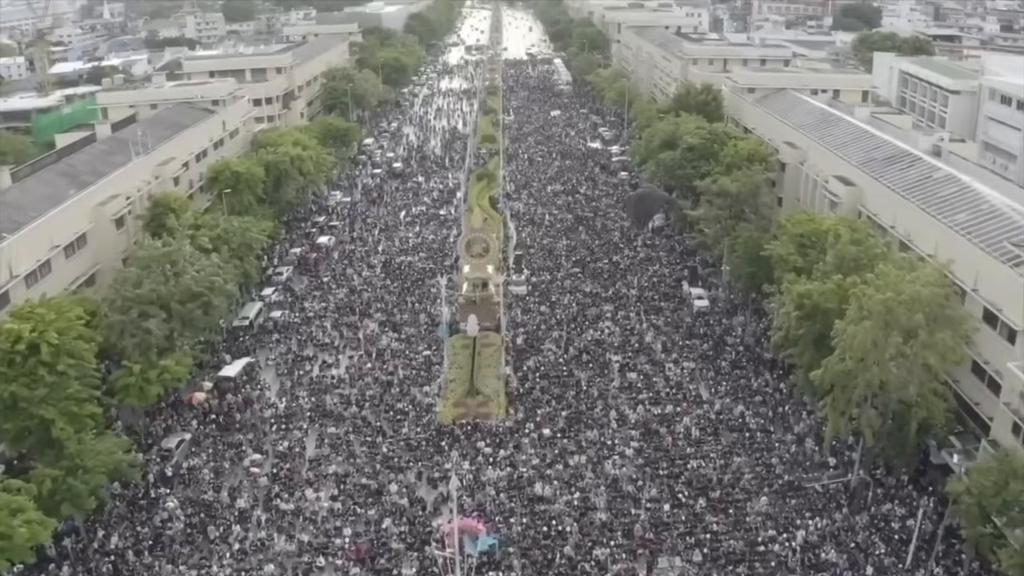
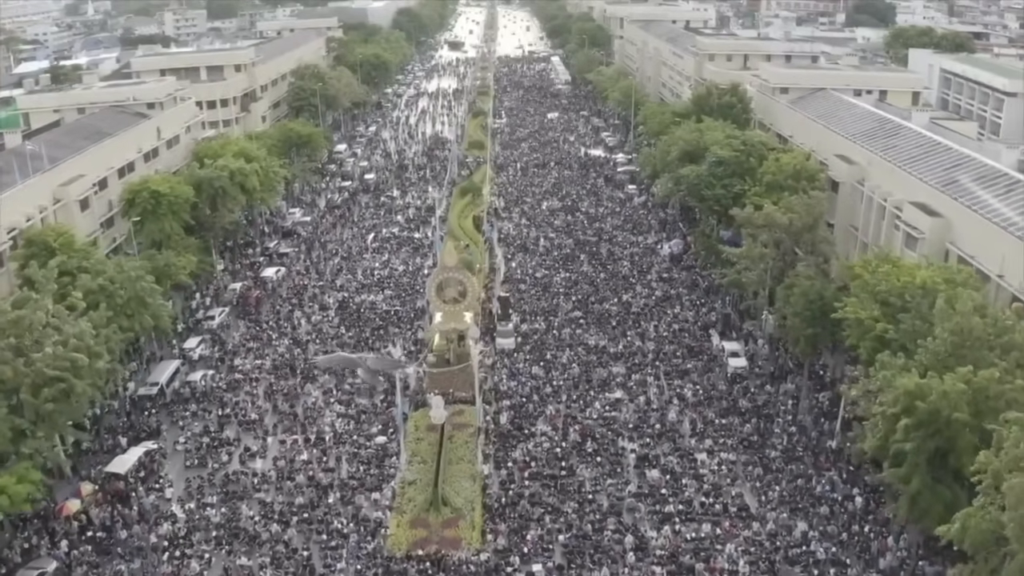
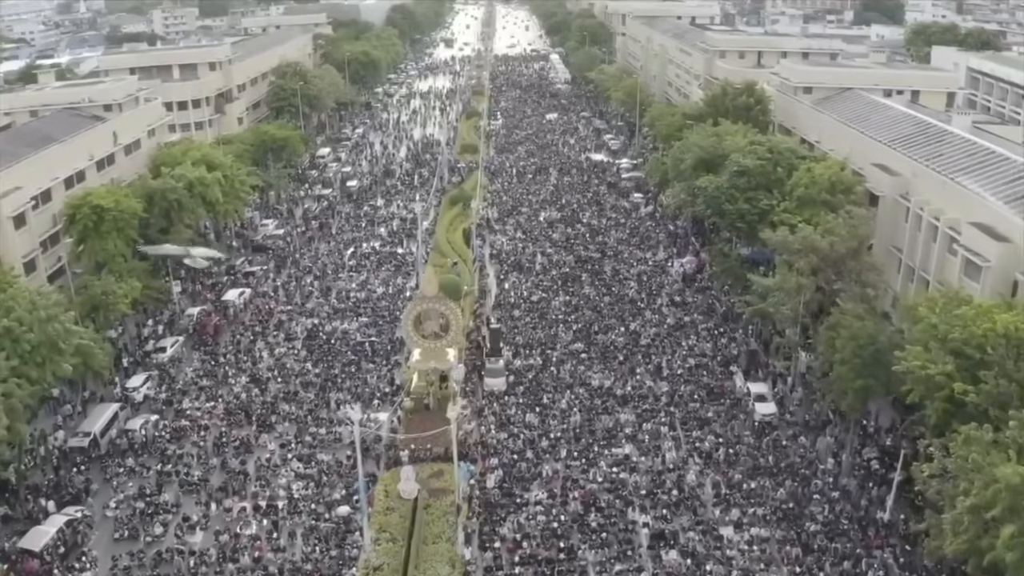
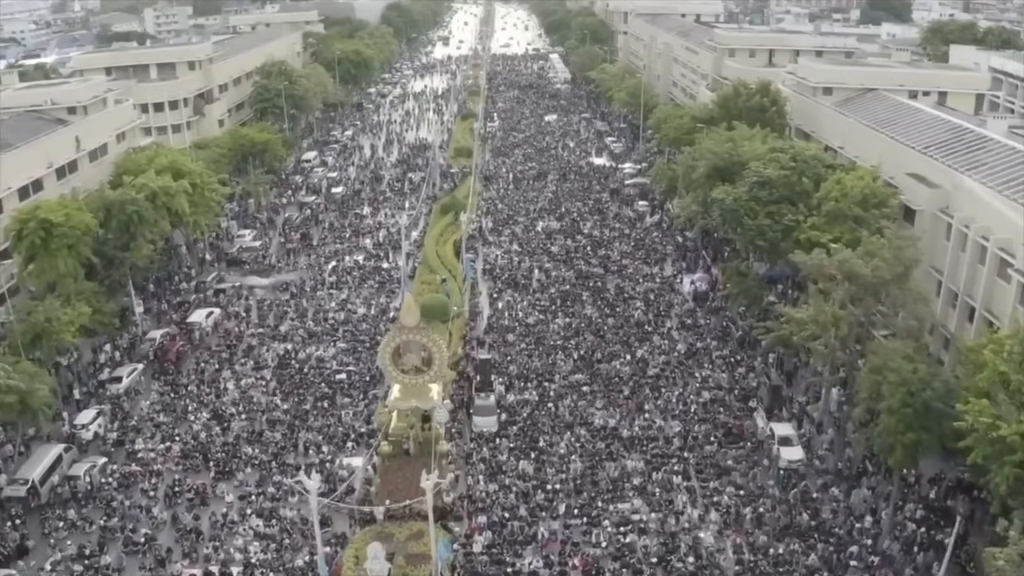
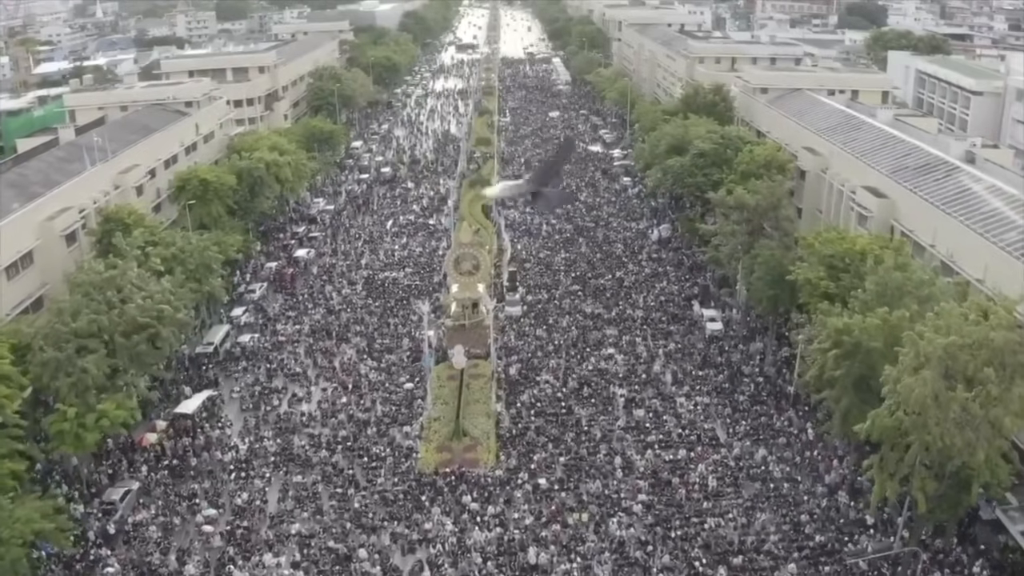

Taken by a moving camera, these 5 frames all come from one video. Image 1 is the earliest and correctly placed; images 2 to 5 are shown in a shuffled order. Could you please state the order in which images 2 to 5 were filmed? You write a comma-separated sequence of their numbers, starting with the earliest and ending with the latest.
5, 2, 3, 4
